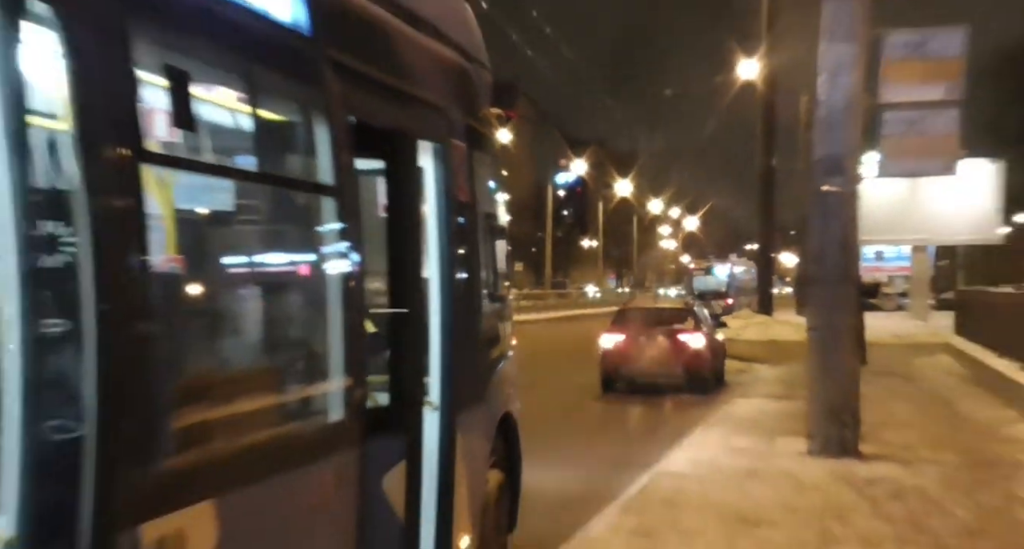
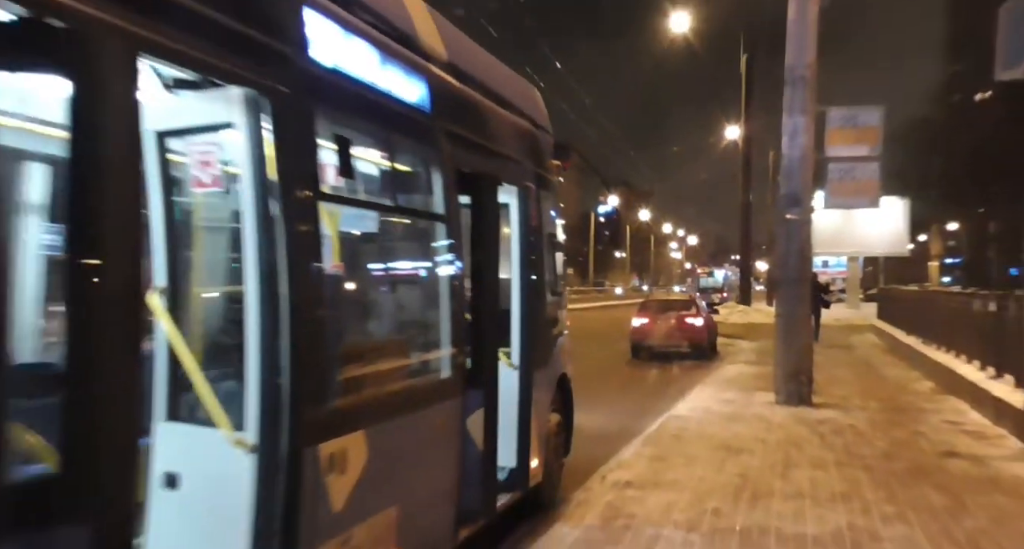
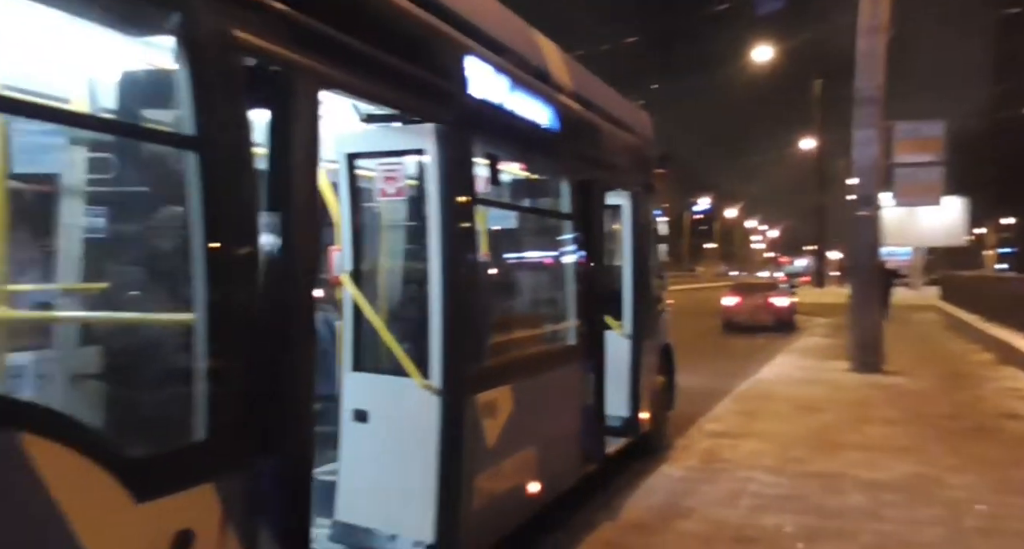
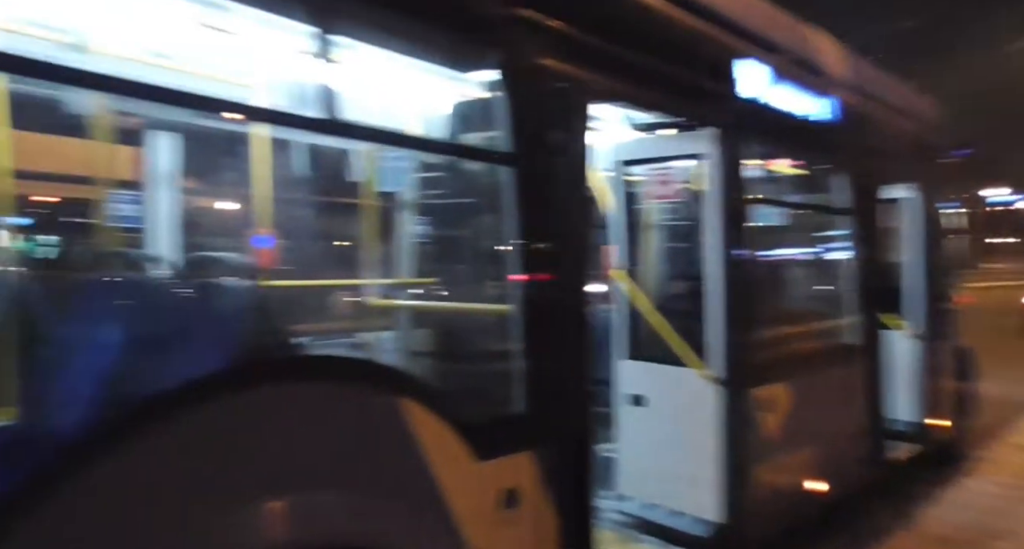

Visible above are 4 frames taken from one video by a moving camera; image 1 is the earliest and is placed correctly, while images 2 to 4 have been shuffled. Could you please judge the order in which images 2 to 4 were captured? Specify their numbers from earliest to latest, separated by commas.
2, 3, 4
